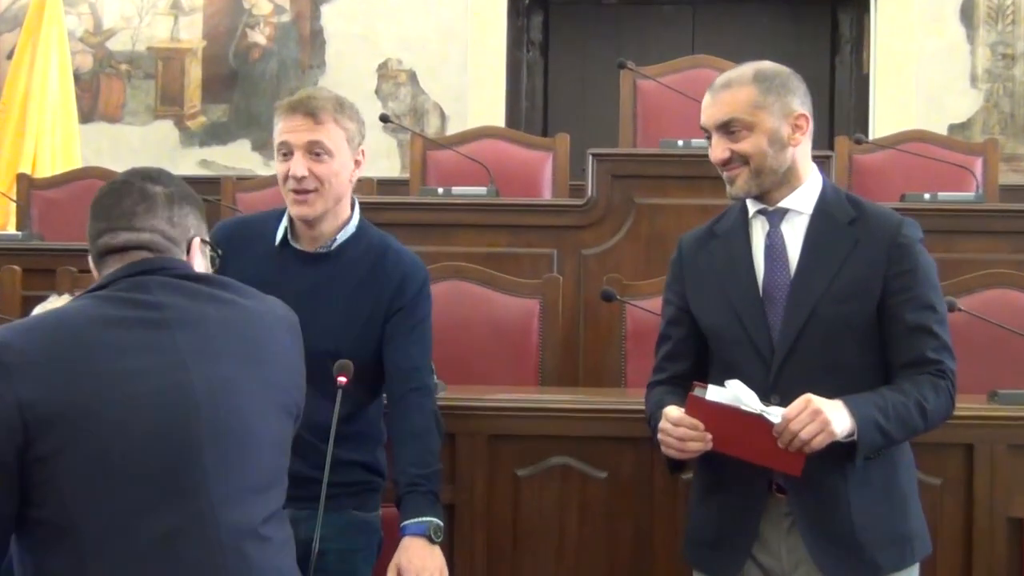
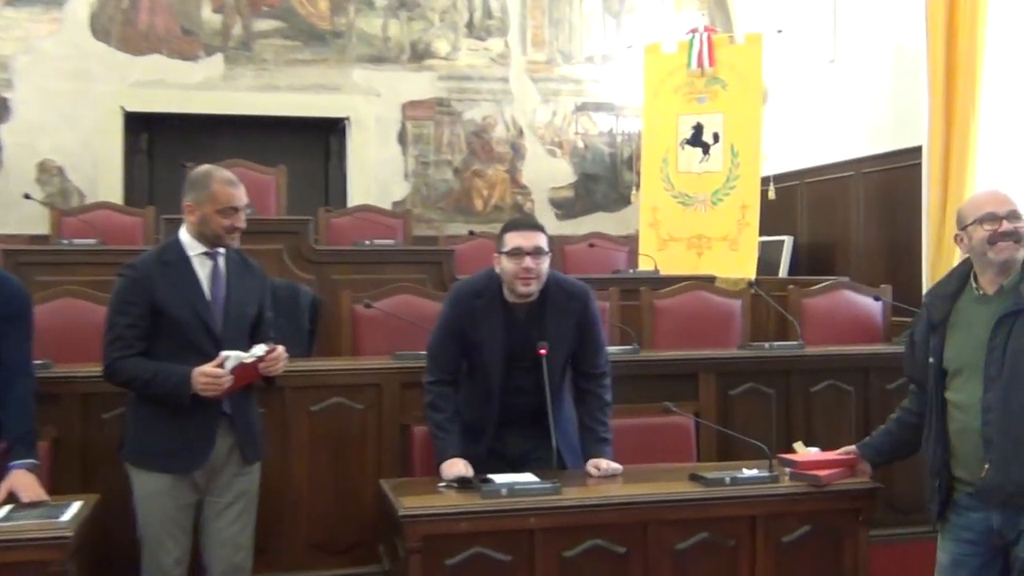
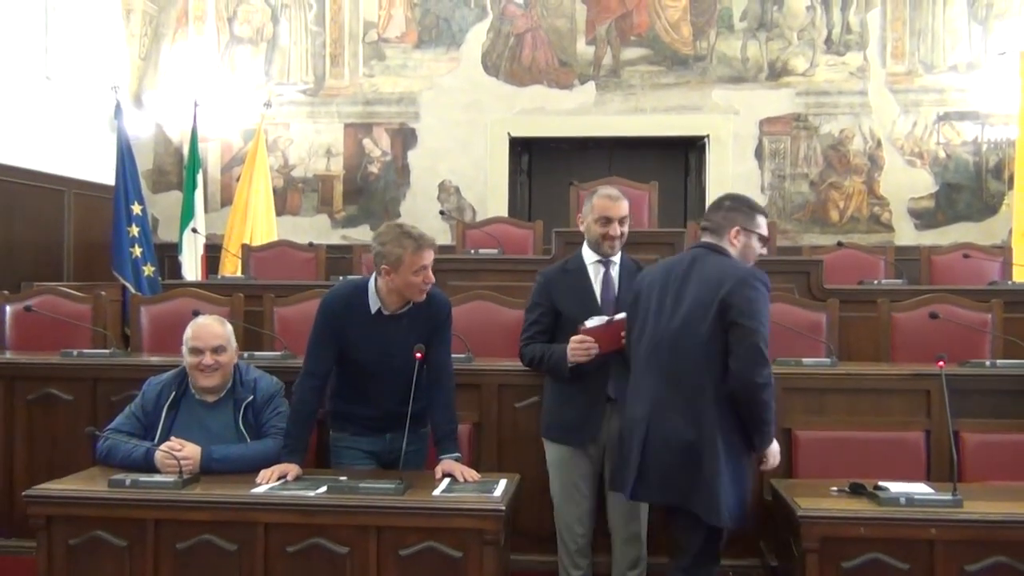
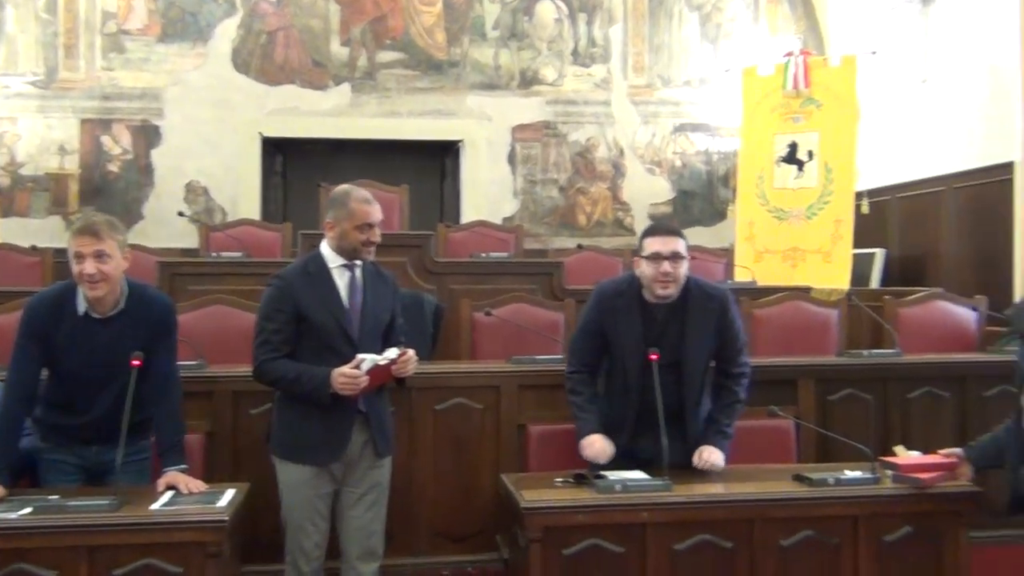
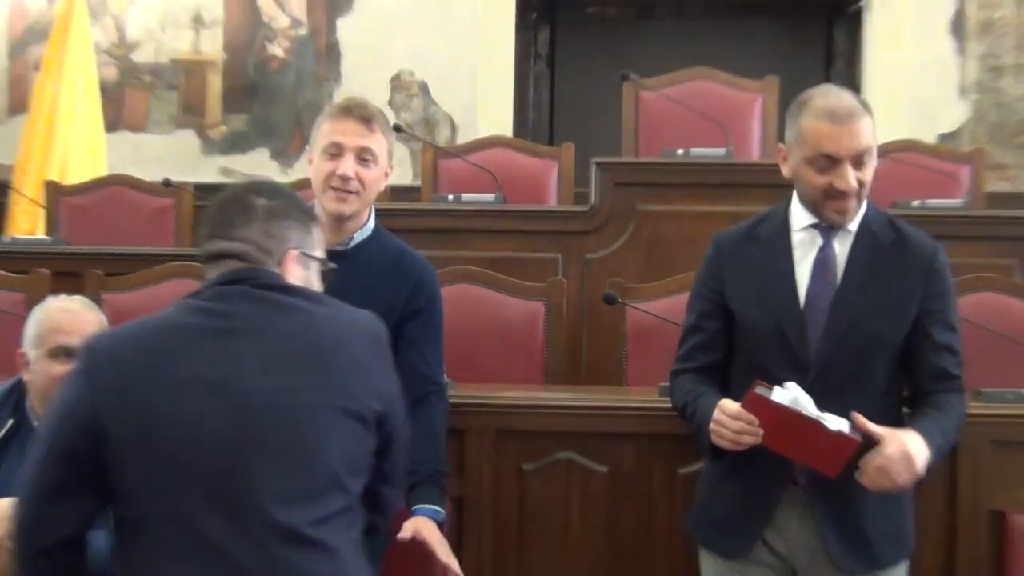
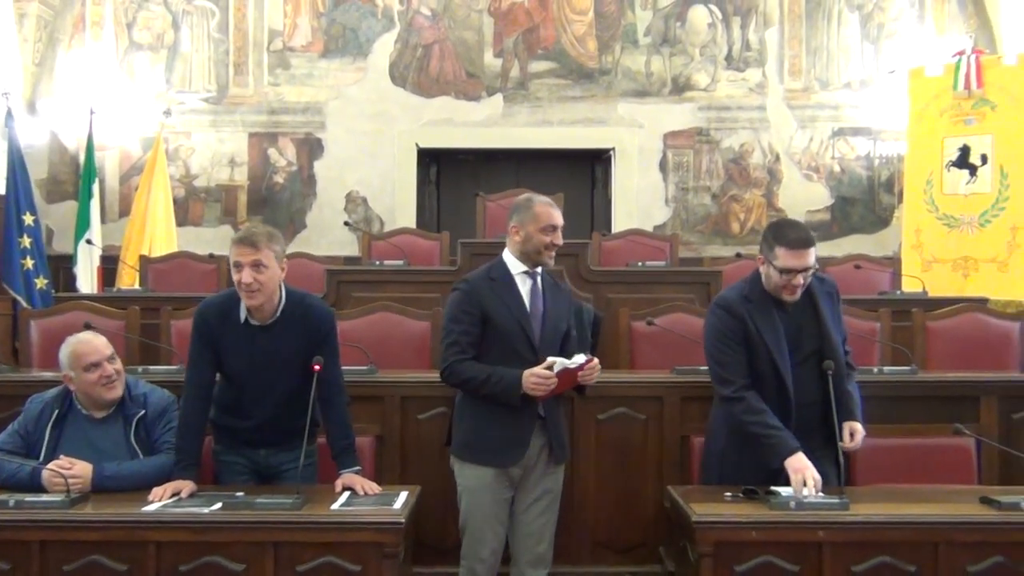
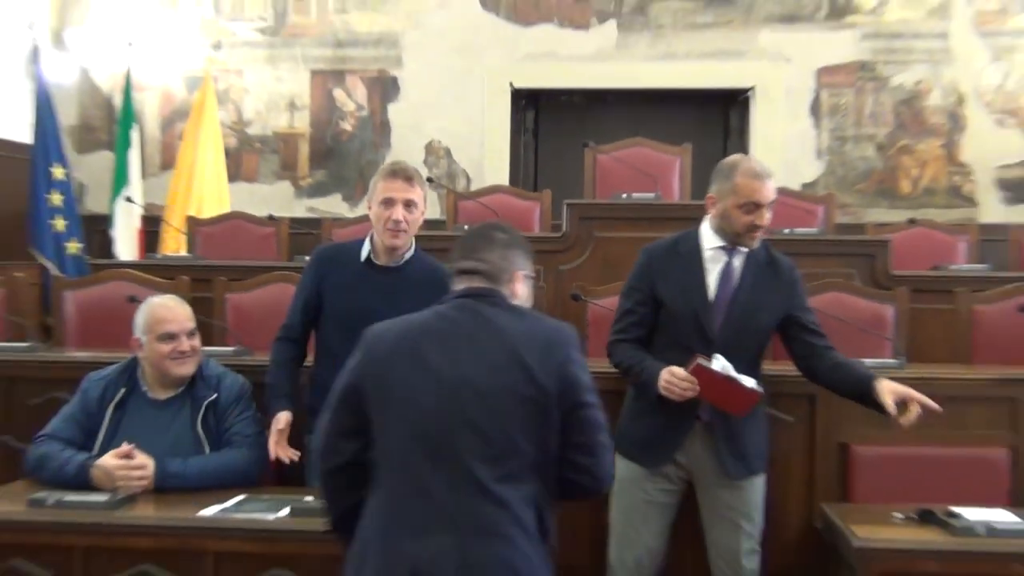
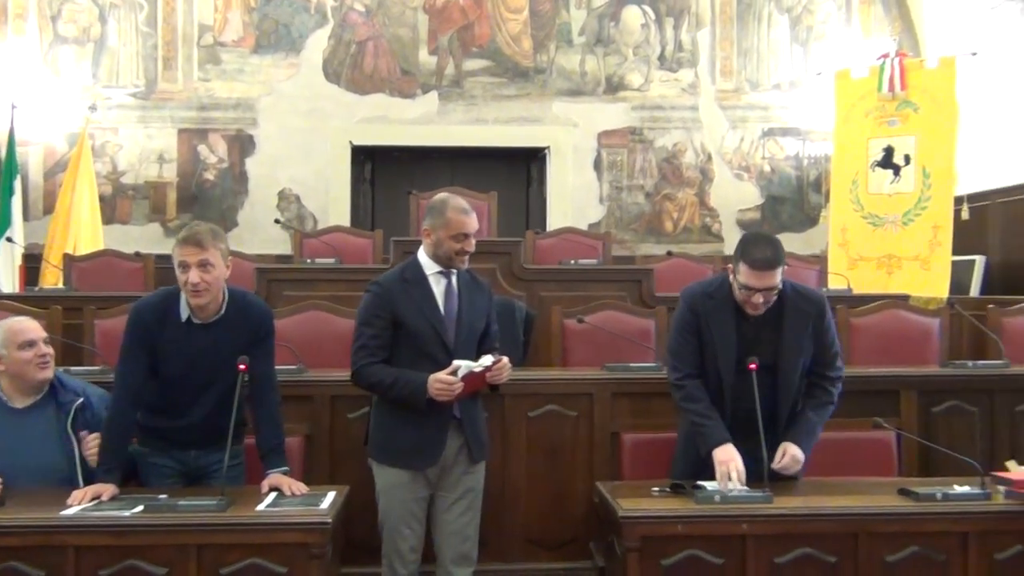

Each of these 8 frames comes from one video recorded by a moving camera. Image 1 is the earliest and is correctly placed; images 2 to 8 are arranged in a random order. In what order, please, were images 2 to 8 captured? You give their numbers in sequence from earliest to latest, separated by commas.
5, 7, 3, 6, 8, 4, 2
